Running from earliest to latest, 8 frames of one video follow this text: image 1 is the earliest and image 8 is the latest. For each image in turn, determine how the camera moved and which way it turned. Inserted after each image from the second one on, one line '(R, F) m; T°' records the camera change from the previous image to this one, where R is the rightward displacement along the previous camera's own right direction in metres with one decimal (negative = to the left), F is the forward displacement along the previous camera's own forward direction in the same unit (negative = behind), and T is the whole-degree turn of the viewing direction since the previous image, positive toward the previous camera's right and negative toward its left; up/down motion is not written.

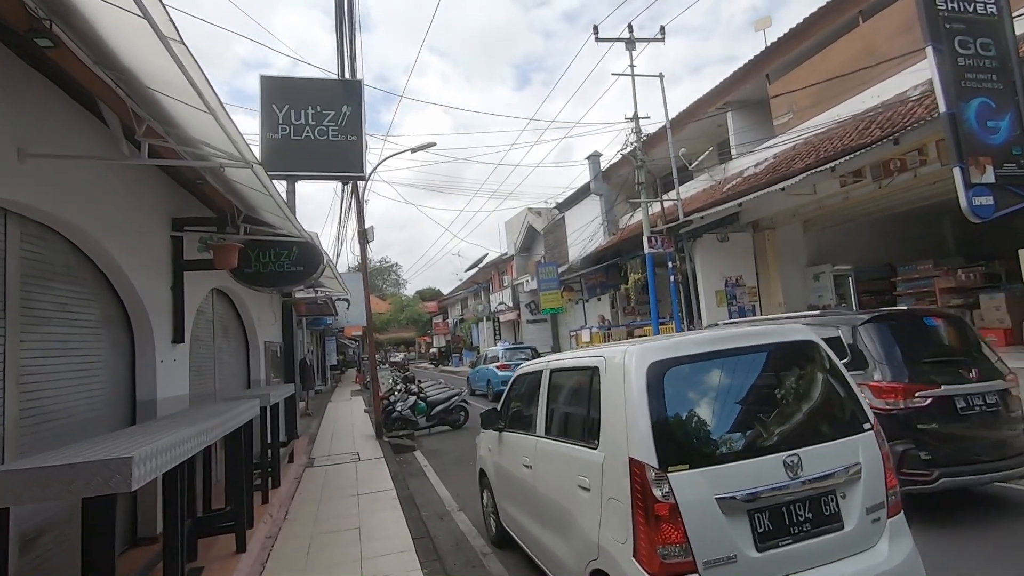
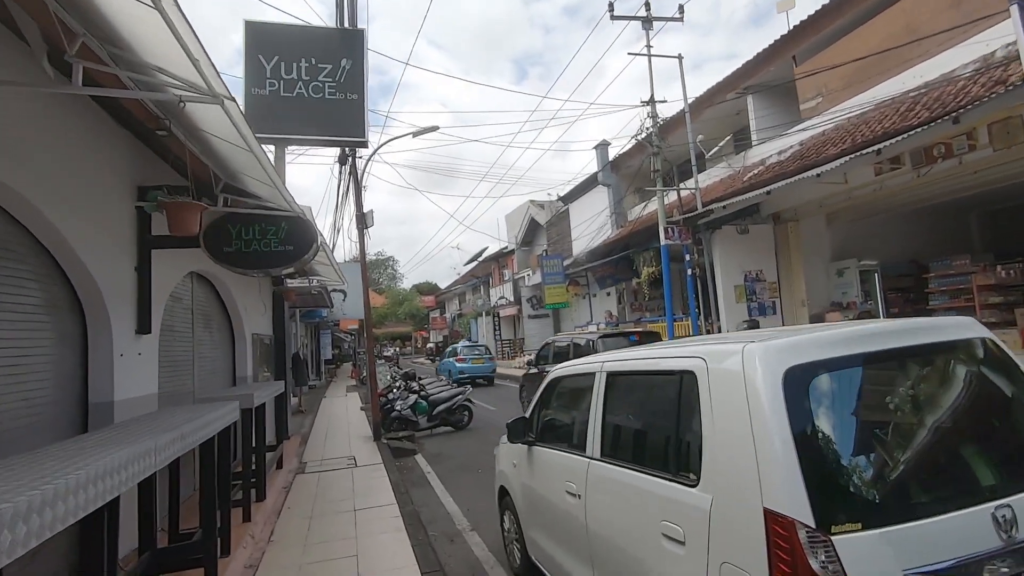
(-0.3, +0.8) m; 0°
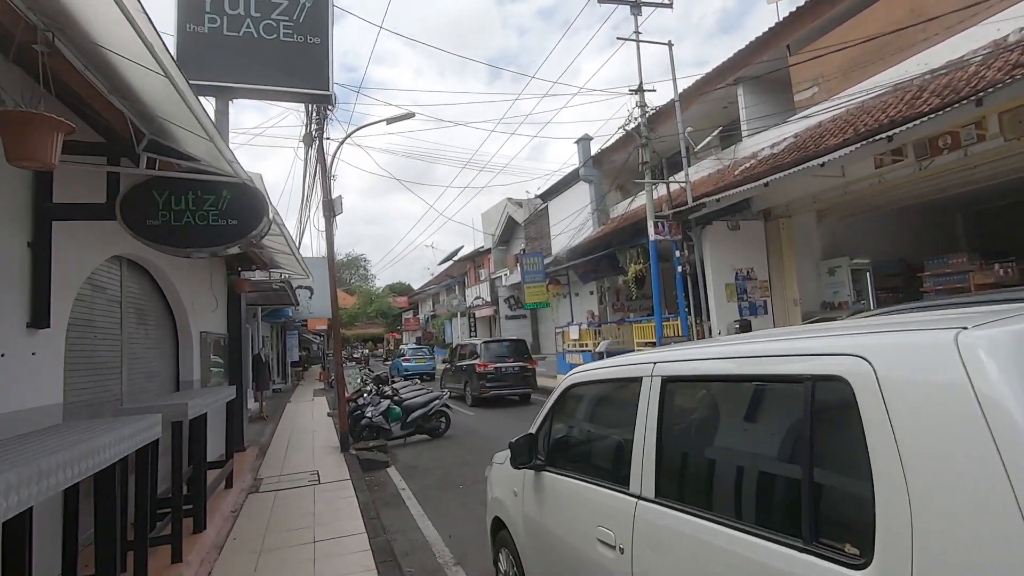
(-0.2, +0.8) m; +3°
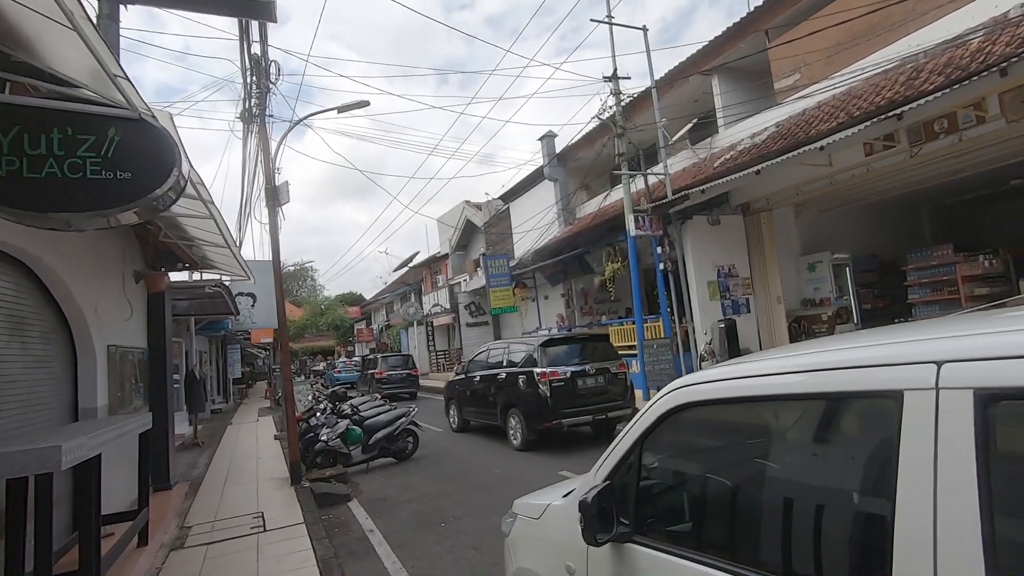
(-0.4, +1.1) m; +5°
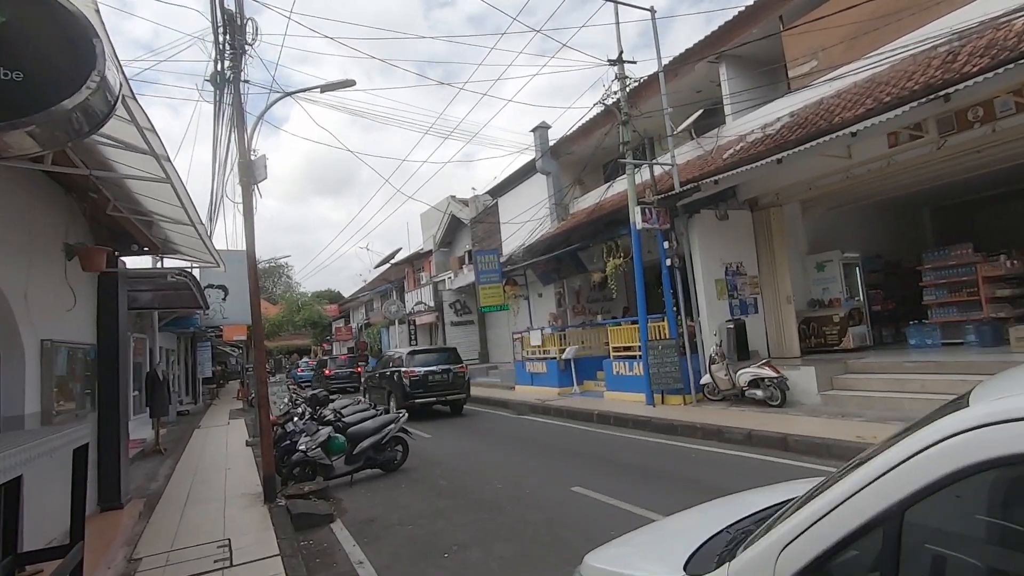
(-0.4, +0.8) m; +2°
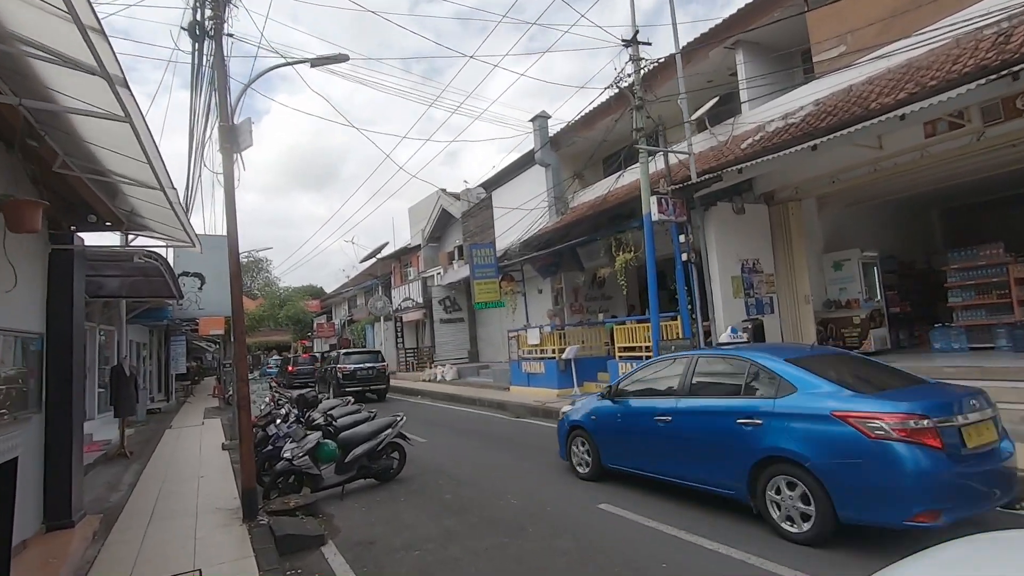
(-0.4, +0.8) m; +2°
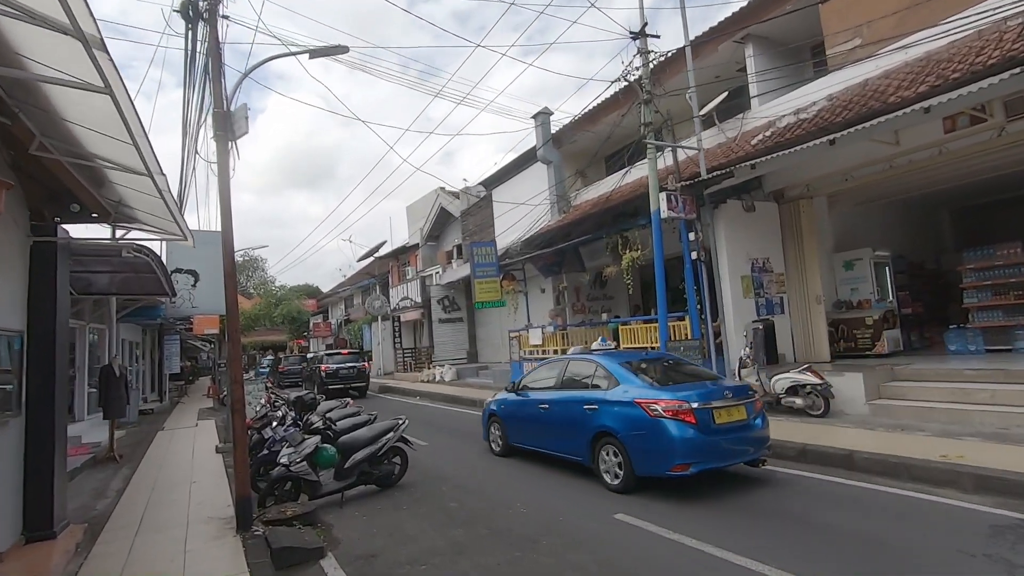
(-0.1, +0.3) m; 0°
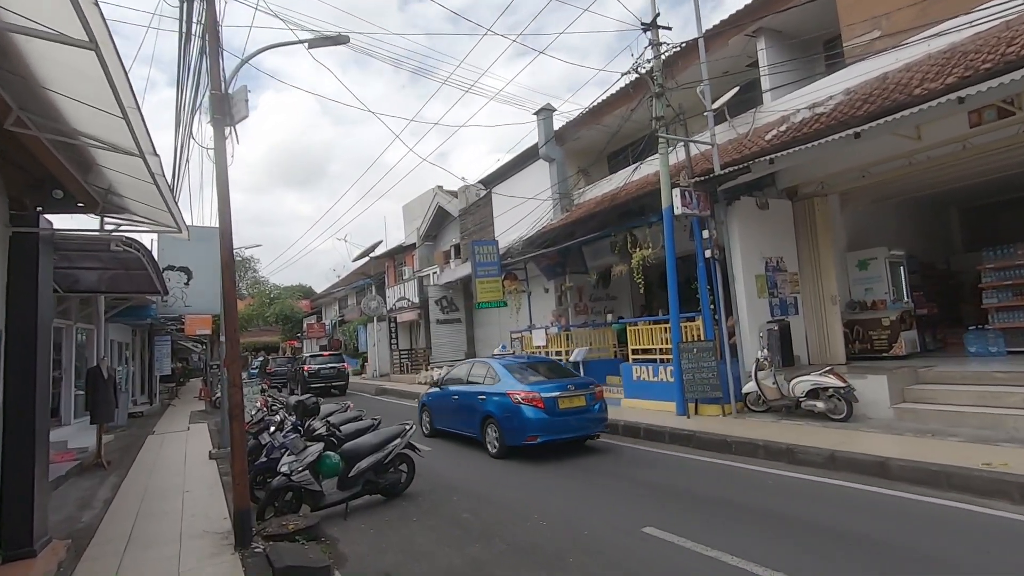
(-0.3, +0.4) m; +1°
